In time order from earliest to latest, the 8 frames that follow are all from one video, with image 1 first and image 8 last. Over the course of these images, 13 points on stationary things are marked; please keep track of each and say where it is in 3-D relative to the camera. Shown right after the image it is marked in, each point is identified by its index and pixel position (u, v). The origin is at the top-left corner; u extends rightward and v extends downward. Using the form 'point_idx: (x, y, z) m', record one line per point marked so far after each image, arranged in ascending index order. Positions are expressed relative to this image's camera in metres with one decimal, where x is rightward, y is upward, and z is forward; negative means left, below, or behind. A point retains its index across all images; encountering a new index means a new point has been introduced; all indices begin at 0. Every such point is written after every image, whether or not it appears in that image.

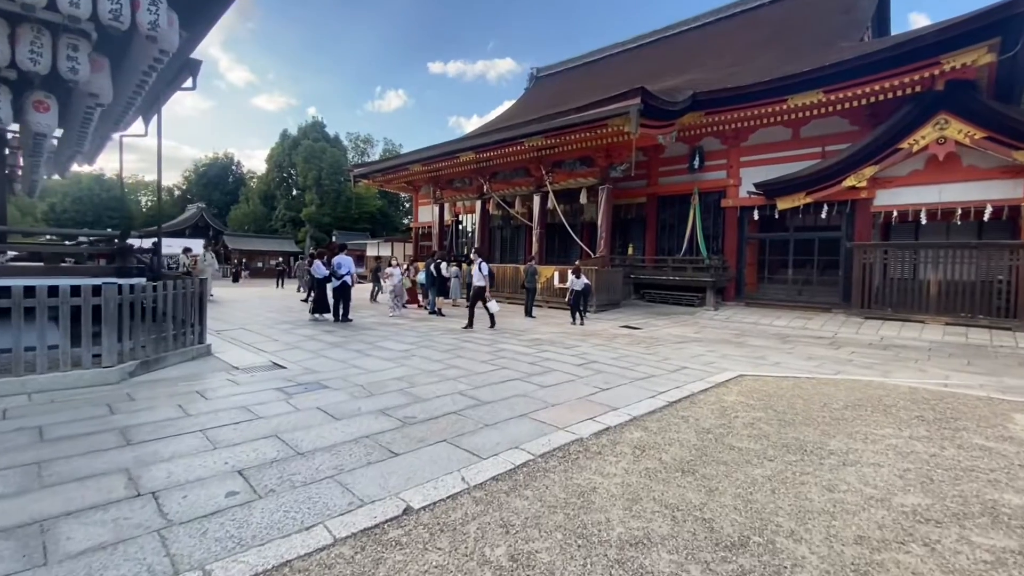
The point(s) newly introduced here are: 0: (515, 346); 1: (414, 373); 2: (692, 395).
0: (0.0, -0.7, +6.0) m
1: (-0.9, -0.8, +4.4) m
2: (+1.5, -0.9, +4.1) m
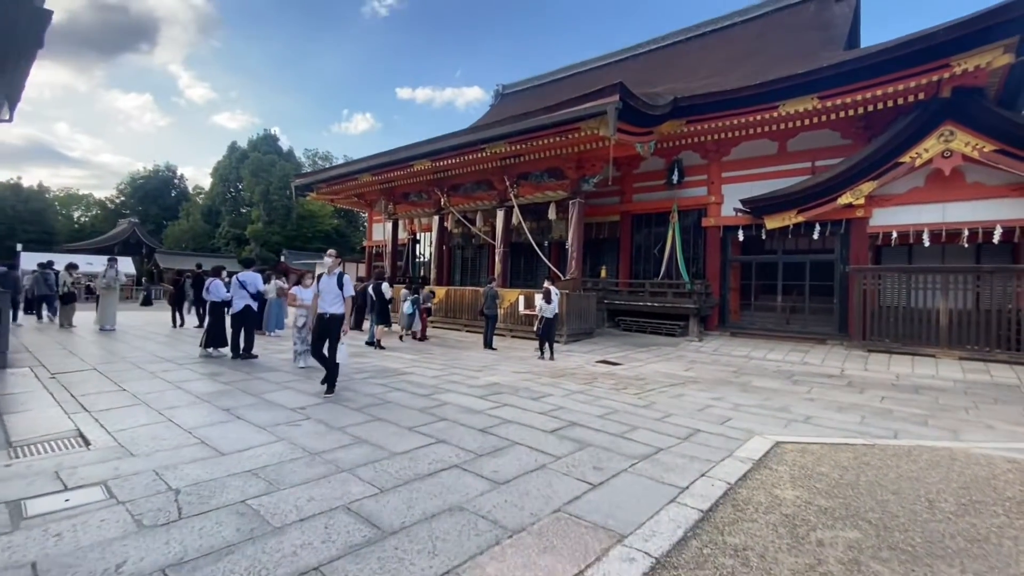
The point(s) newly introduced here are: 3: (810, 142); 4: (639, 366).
0: (-0.4, -1.0, +4.4) m
1: (-1.3, -1.0, +2.7) m
2: (+1.2, -1.1, +2.6) m
3: (+6.2, +3.0, +10.1) m
4: (+1.9, -1.2, +7.3) m
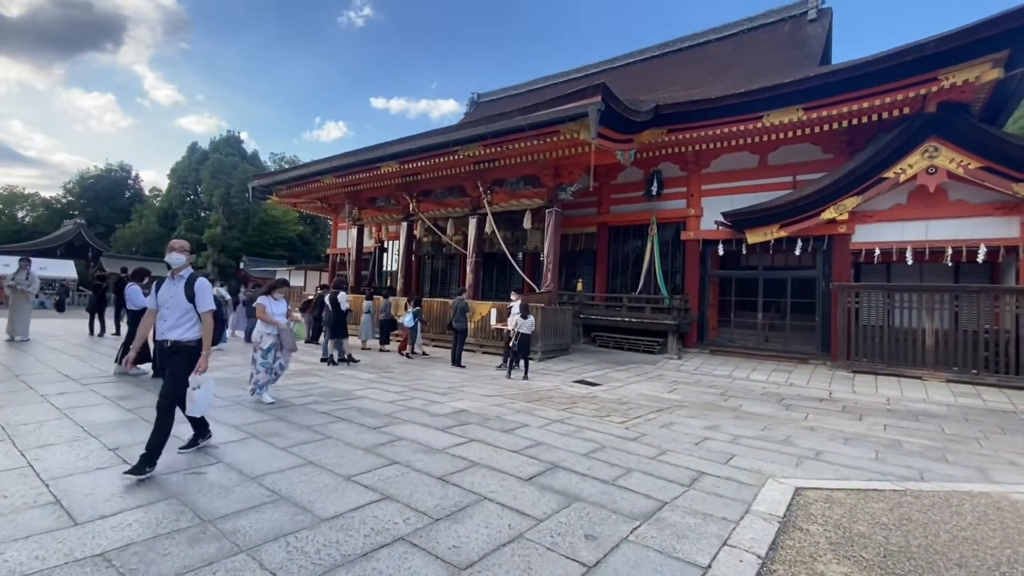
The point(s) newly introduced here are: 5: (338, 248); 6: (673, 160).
0: (-0.7, -1.1, +3.7) m
1: (-1.4, -1.0, +2.0) m
2: (+1.0, -1.2, +2.0) m
3: (+5.7, +2.7, +9.9) m
4: (+1.5, -1.4, +6.7) m
5: (-6.0, +1.4, +16.7) m
6: (+3.7, +2.9, +11.1) m
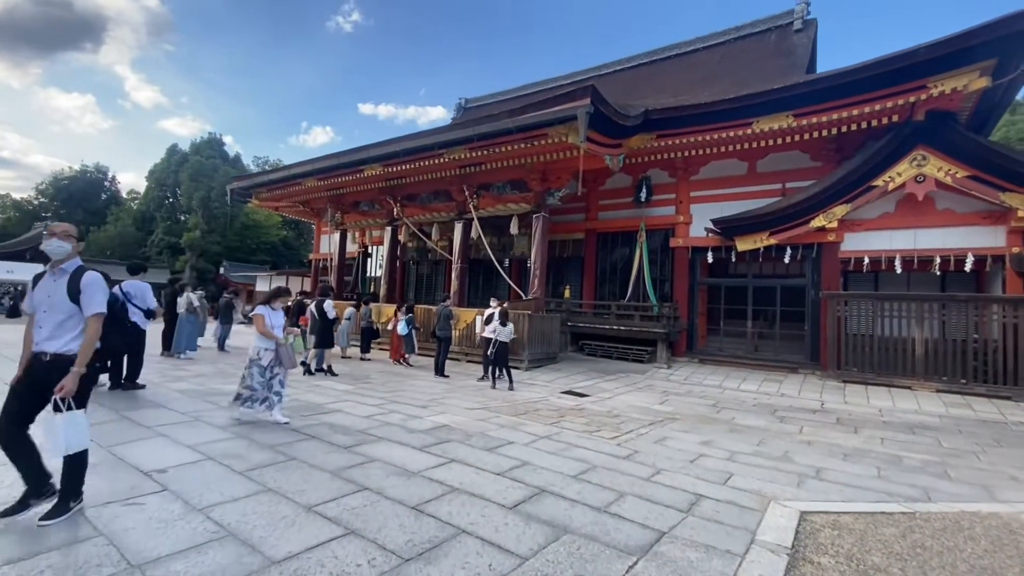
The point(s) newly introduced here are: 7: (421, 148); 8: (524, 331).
0: (-0.8, -1.1, +3.4) m
1: (-1.5, -1.0, +1.7) m
2: (+1.0, -1.2, +1.8) m
3: (+5.4, +2.5, +9.8) m
4: (+1.3, -1.5, +6.5) m
5: (-6.5, +1.2, +16.3) m
6: (+3.4, +2.7, +11.0) m
7: (-1.8, +2.8, +9.8) m
8: (+0.2, -0.8, +8.7) m
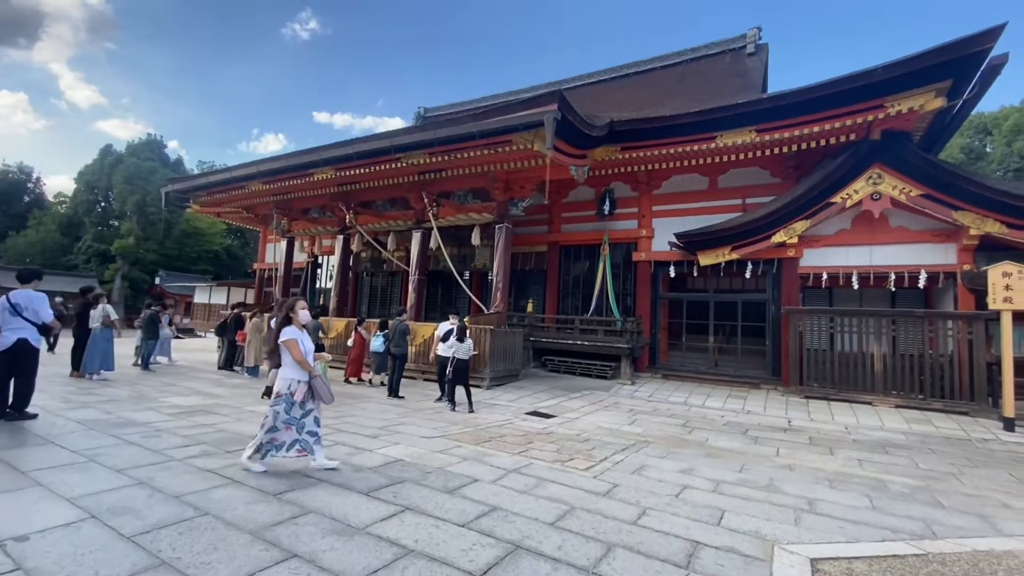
0: (-1.0, -1.2, +2.9) m
1: (-1.5, -1.0, +1.1) m
2: (+0.9, -1.2, +1.4) m
3: (+4.7, +2.2, +9.9) m
4: (+0.8, -1.7, +6.1) m
5: (-7.8, +0.8, +15.3) m
6: (+2.5, +2.4, +10.8) m
7: (-2.6, +2.6, +9.2) m
8: (-0.5, -1.0, +8.2) m
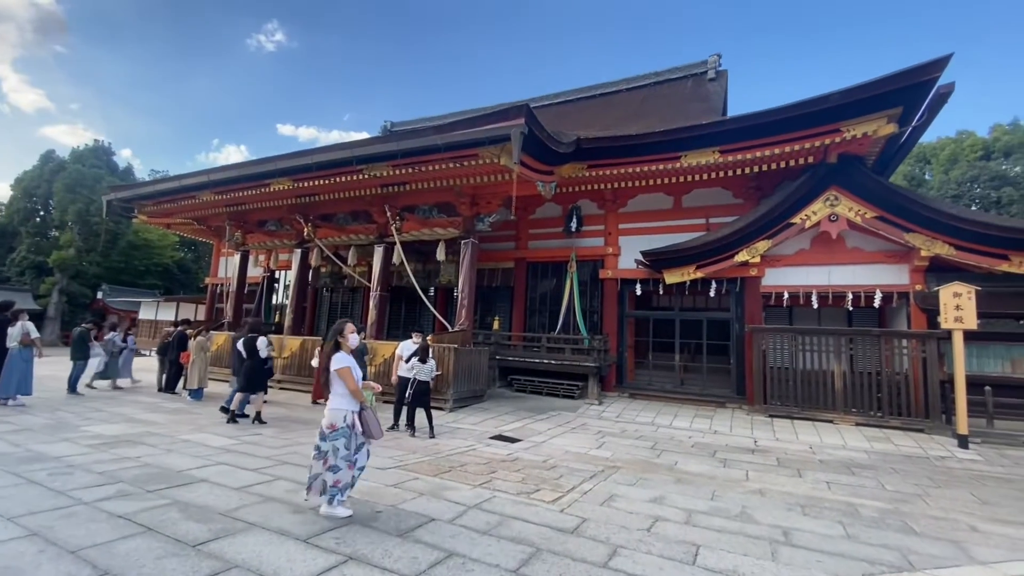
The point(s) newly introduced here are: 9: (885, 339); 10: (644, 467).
0: (-1.2, -1.3, +2.5) m
1: (-1.6, -1.1, +0.7) m
2: (+0.8, -1.3, +1.1) m
3: (+4.0, +1.8, +10.0) m
4: (+0.4, -1.9, +5.9) m
5: (-8.8, +0.3, +14.5) m
6: (+1.8, +2.0, +10.8) m
7: (-3.2, +2.3, +8.8) m
8: (-1.0, -1.3, +7.9) m
9: (+6.0, -0.8, +7.7) m
10: (+1.4, -1.8, +5.0) m
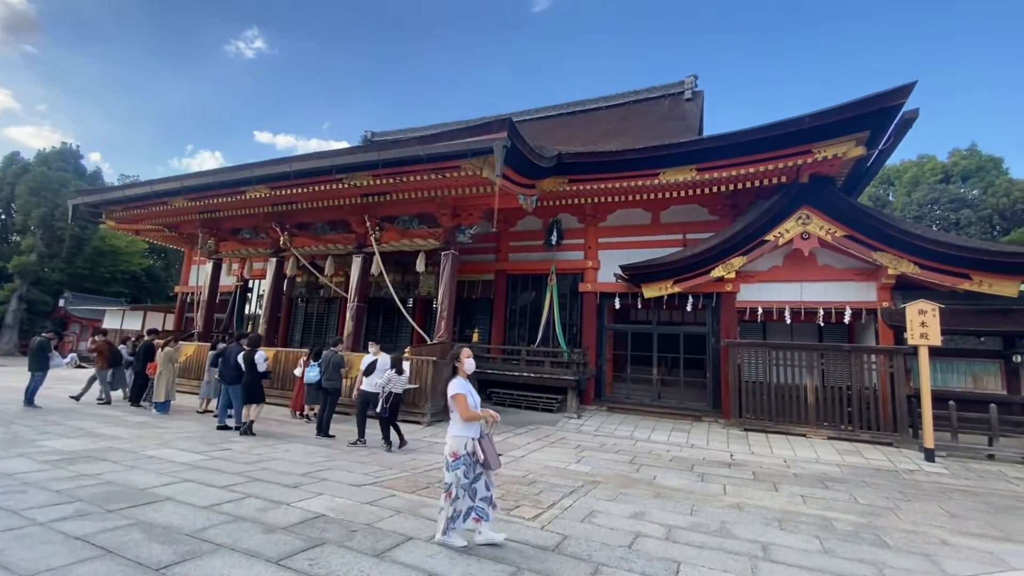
0: (-1.3, -1.3, +2.4) m
1: (-1.6, -1.1, +0.6) m
2: (+0.7, -1.3, +1.1) m
3: (+3.6, +1.5, +10.2) m
4: (+0.1, -2.0, +5.8) m
5: (-9.4, 0.0, +14.1) m
6: (+1.3, +1.7, +10.9) m
7: (-3.5, +2.1, +8.7) m
8: (-1.4, -1.5, +7.8) m
9: (+5.7, -1.1, +8.0) m
10: (+1.1, -2.0, +5.0) m
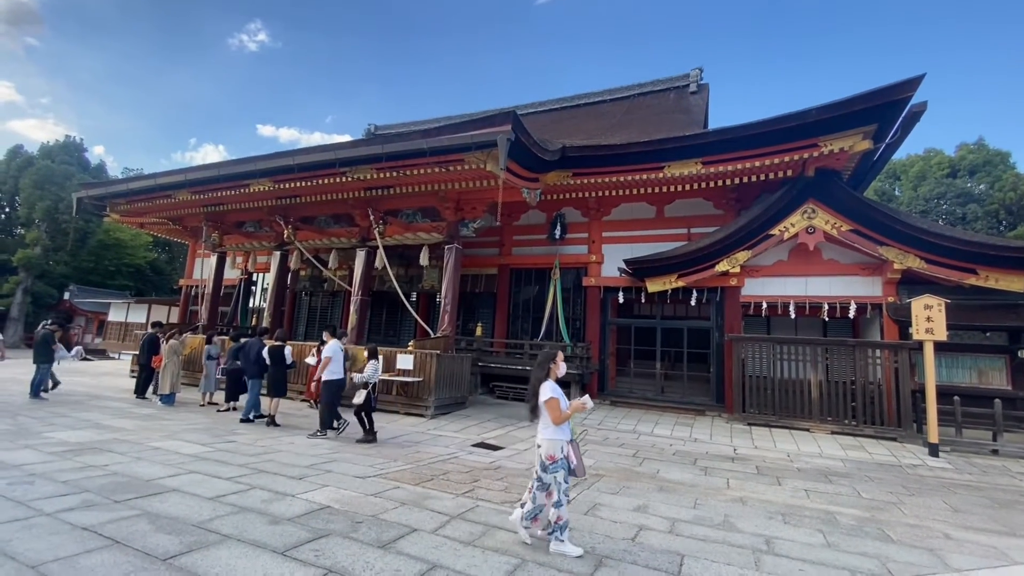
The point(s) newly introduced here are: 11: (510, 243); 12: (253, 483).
0: (-1.3, -1.3, +2.4) m
1: (-1.6, -1.0, +0.6) m
2: (+0.8, -1.3, +1.1) m
3: (+3.7, +1.7, +10.2) m
4: (+0.2, -2.0, +5.8) m
5: (-9.3, +0.2, +14.1) m
6: (+1.4, +1.9, +10.9) m
7: (-3.4, +2.2, +8.7) m
8: (-1.3, -1.4, +7.8) m
9: (+5.7, -1.0, +7.9) m
10: (+1.2, -1.9, +5.0) m
11: (-0.1, +1.1, +11.4) m
12: (-1.9, -1.4, +3.6) m
